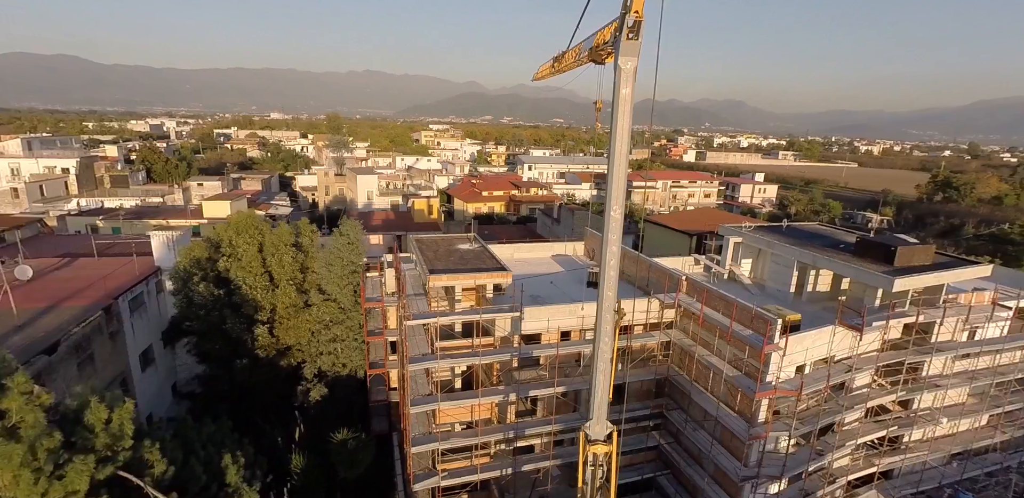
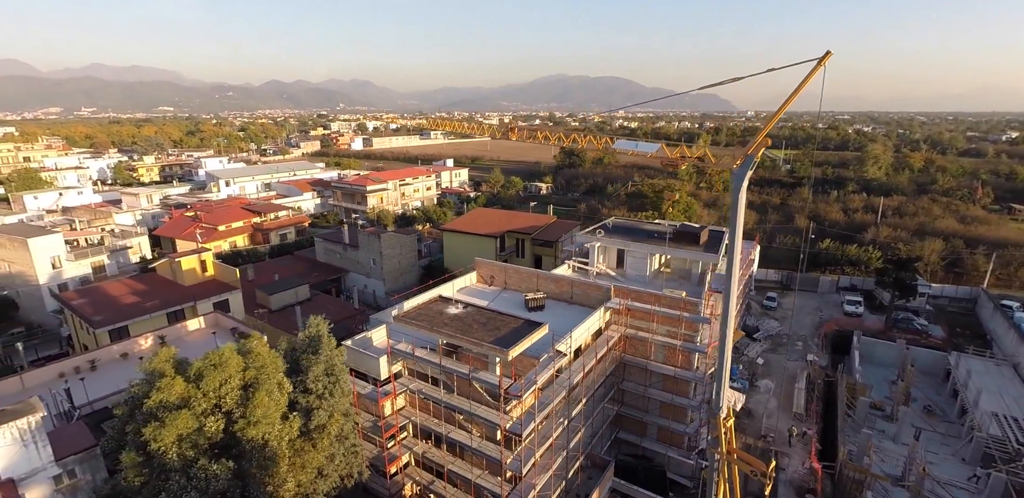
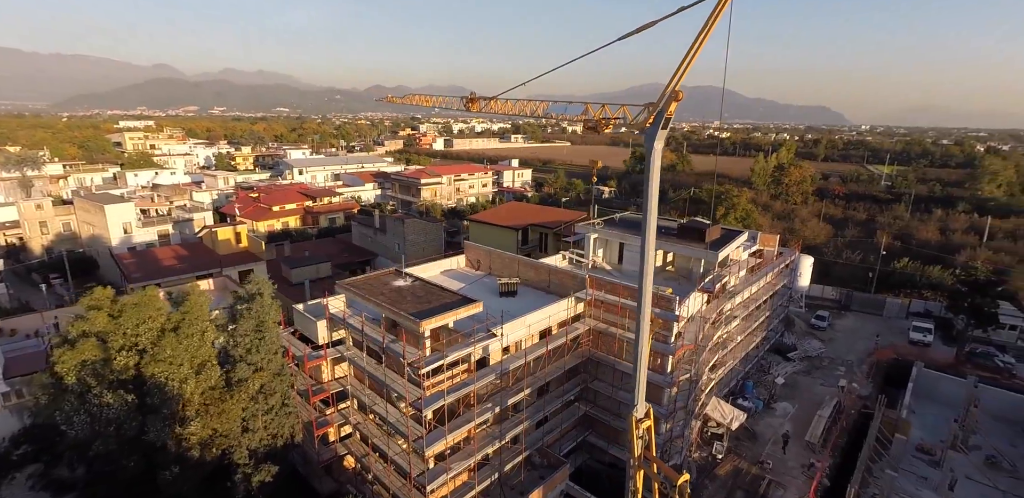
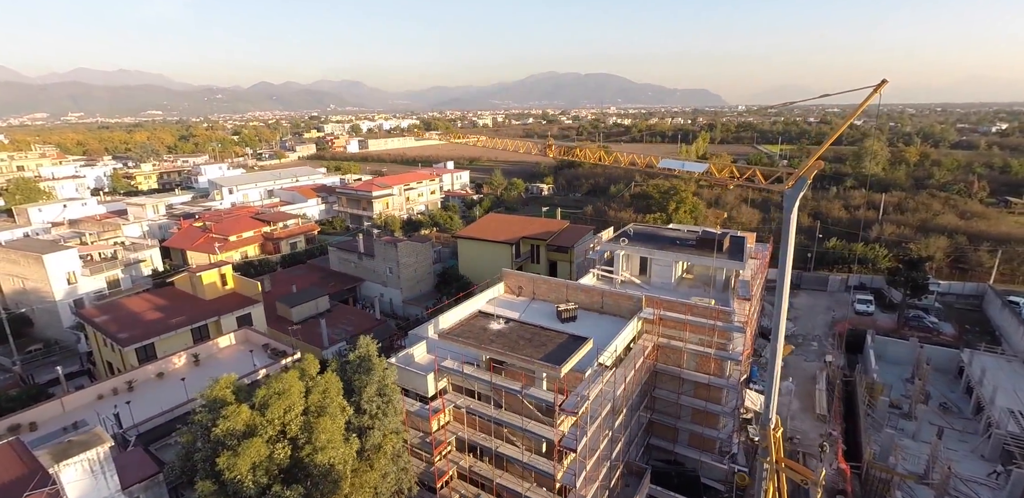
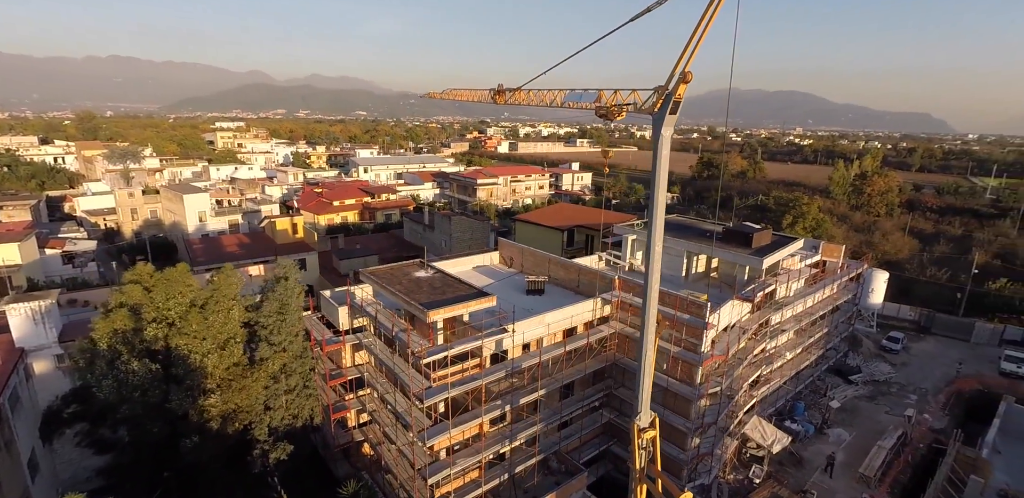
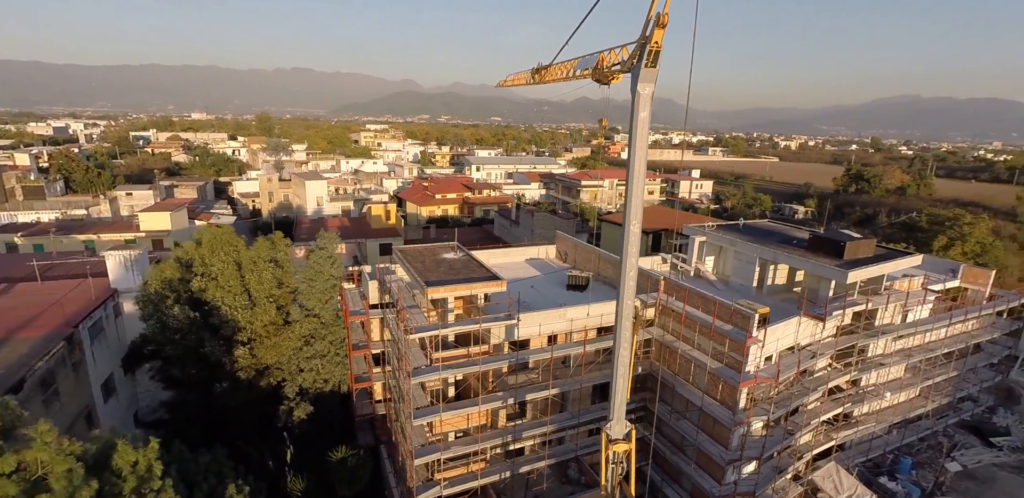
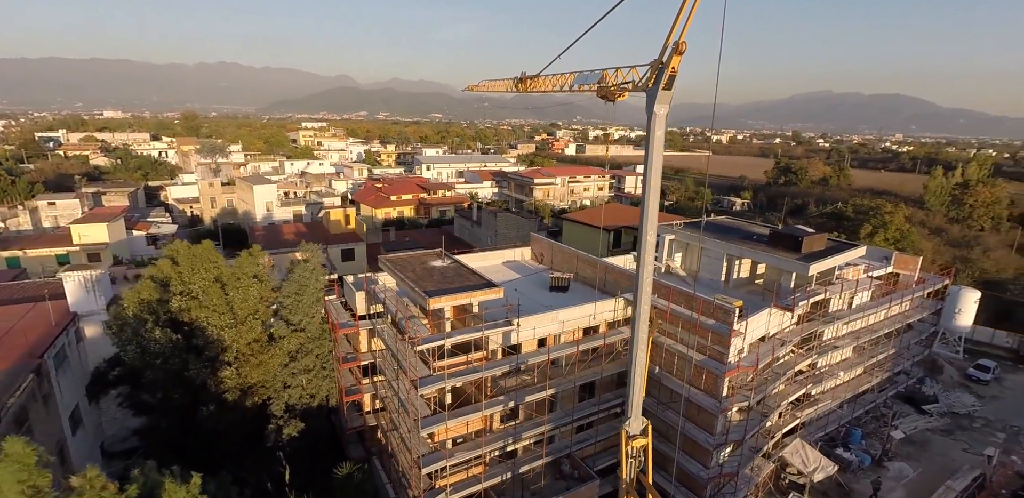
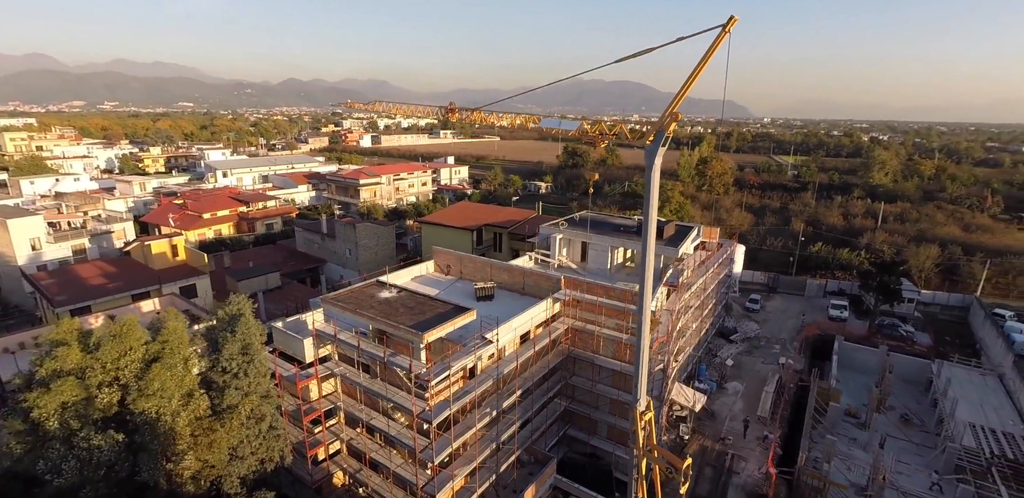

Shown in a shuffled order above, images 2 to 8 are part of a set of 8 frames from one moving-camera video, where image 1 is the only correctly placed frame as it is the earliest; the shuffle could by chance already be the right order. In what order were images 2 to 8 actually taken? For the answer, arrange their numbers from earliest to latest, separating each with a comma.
6, 7, 5, 3, 8, 2, 4
